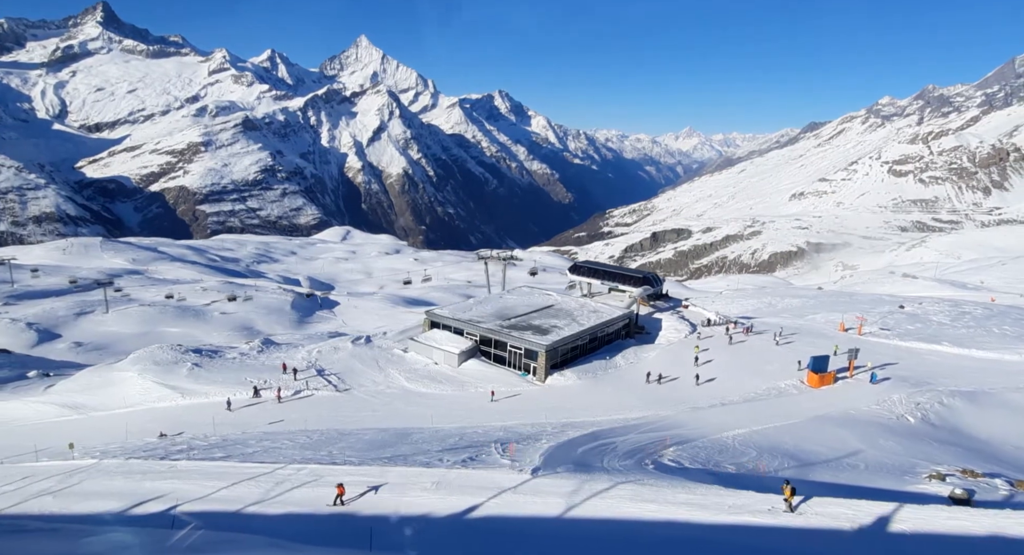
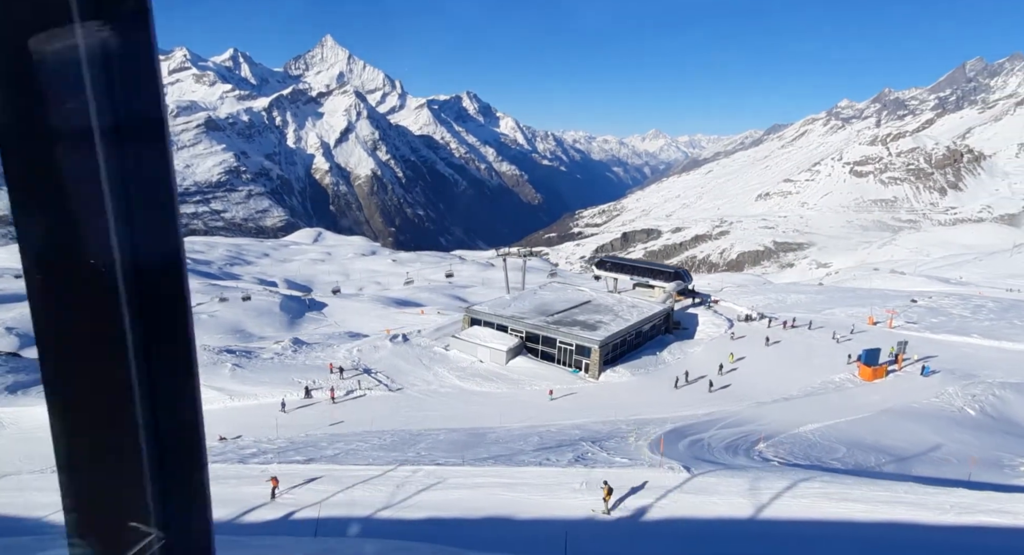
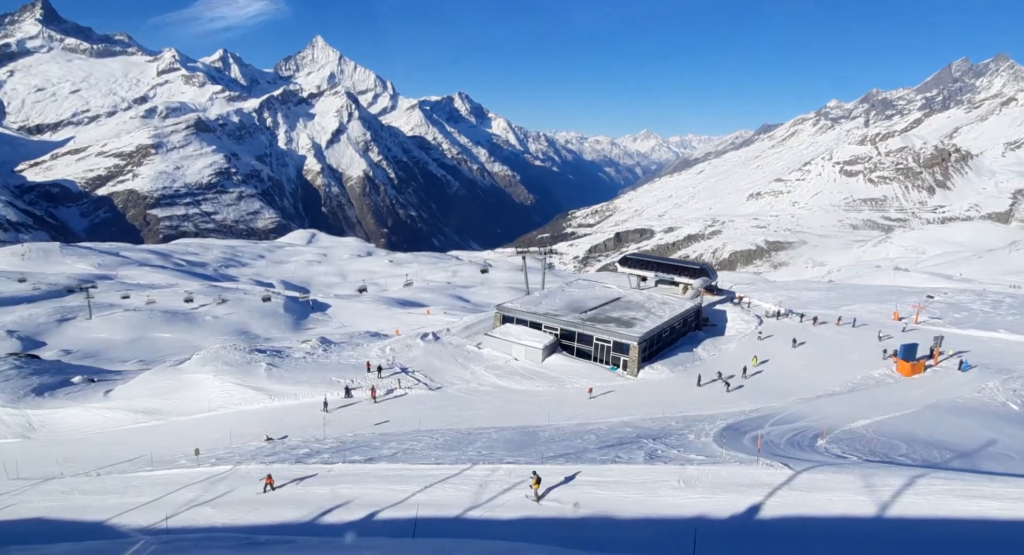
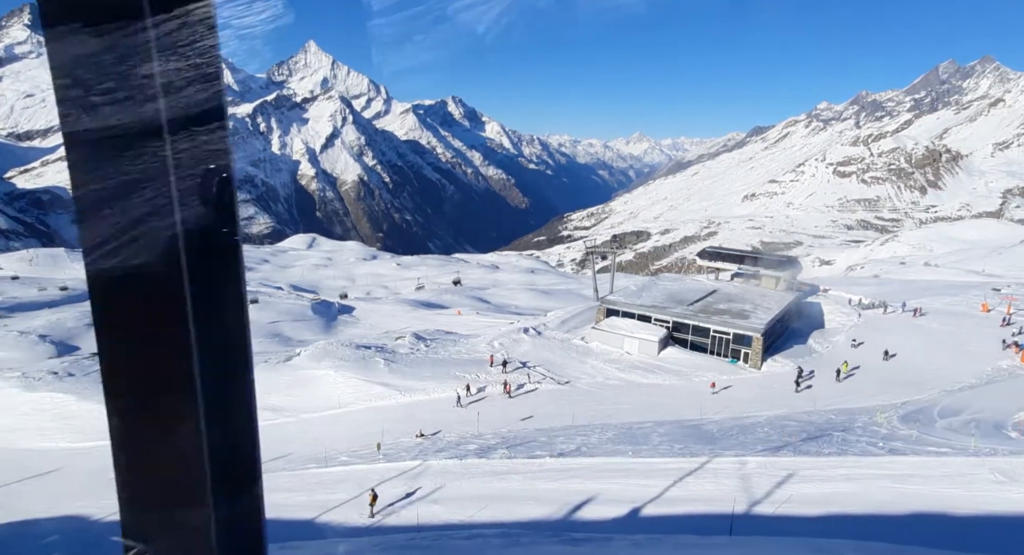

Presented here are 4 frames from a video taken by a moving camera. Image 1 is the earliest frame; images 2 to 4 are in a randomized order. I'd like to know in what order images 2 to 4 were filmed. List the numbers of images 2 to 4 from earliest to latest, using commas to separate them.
2, 3, 4
